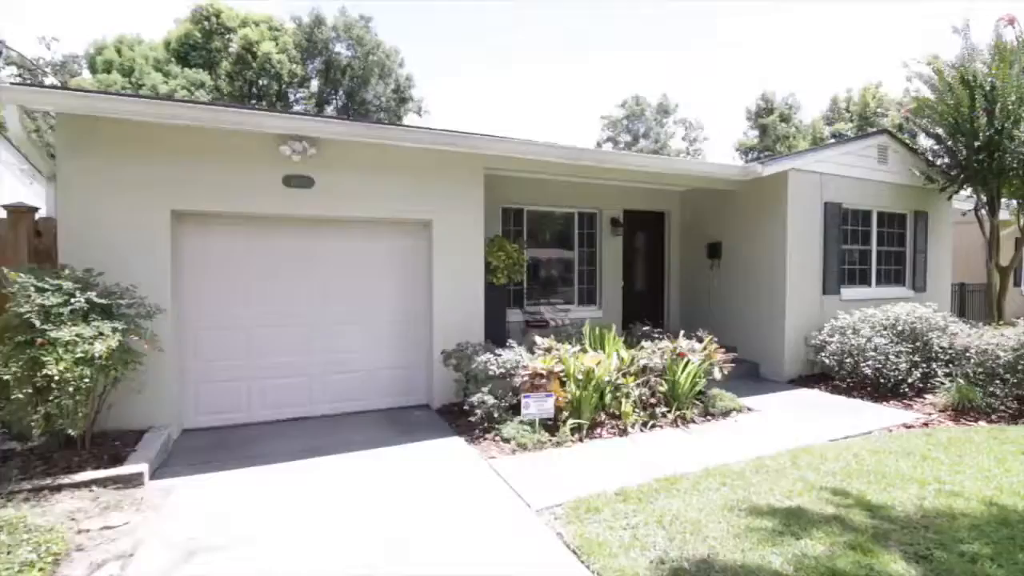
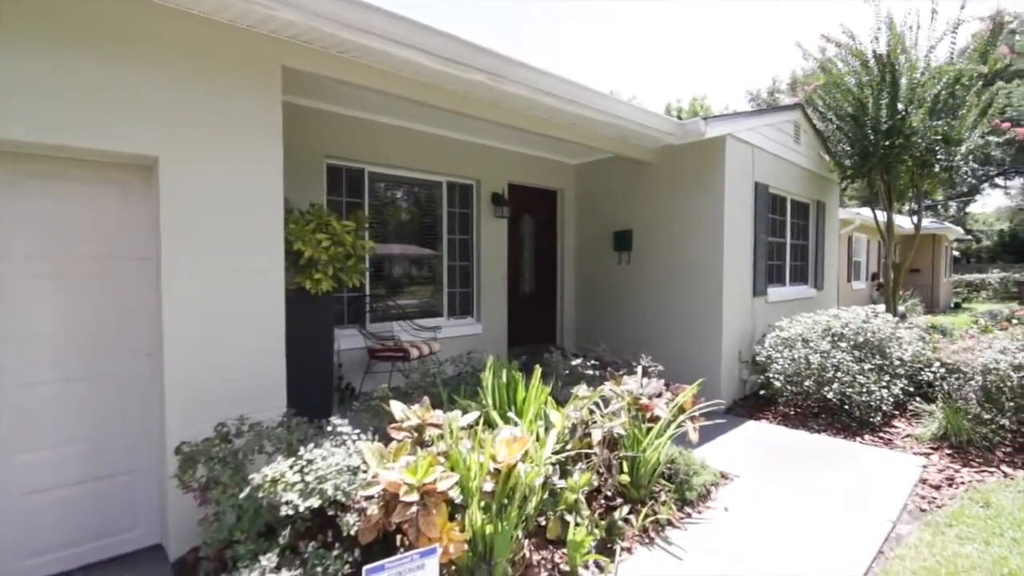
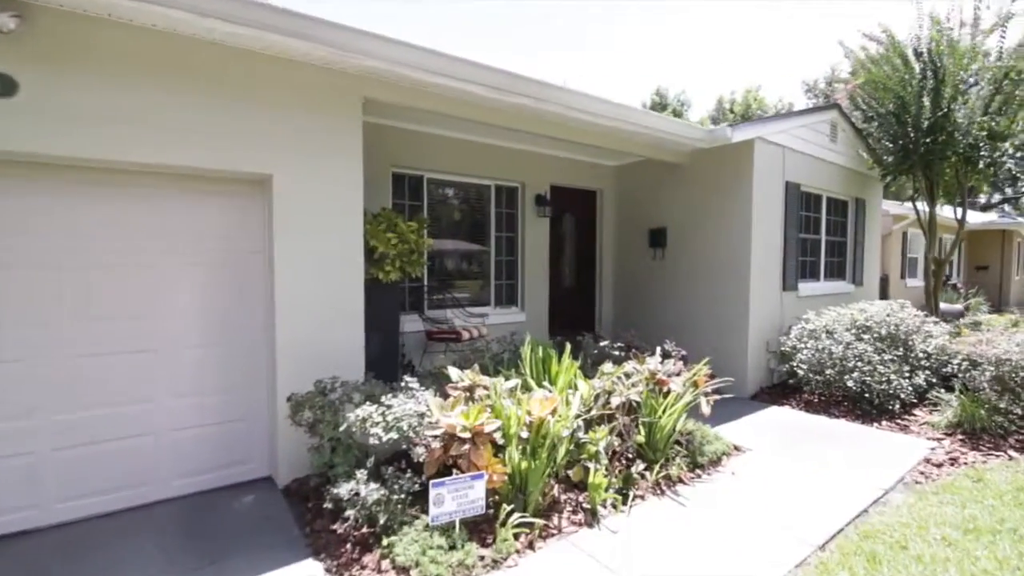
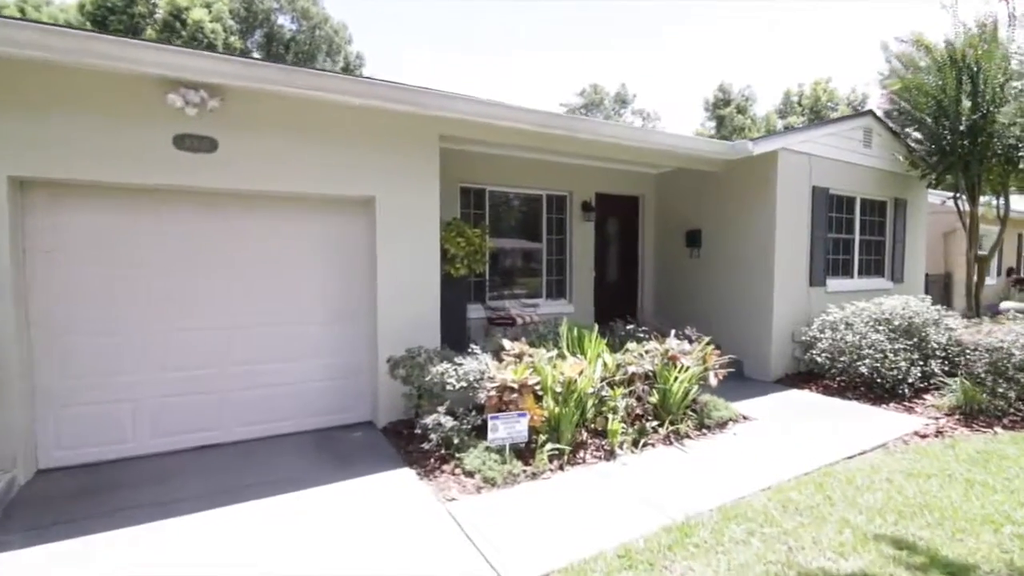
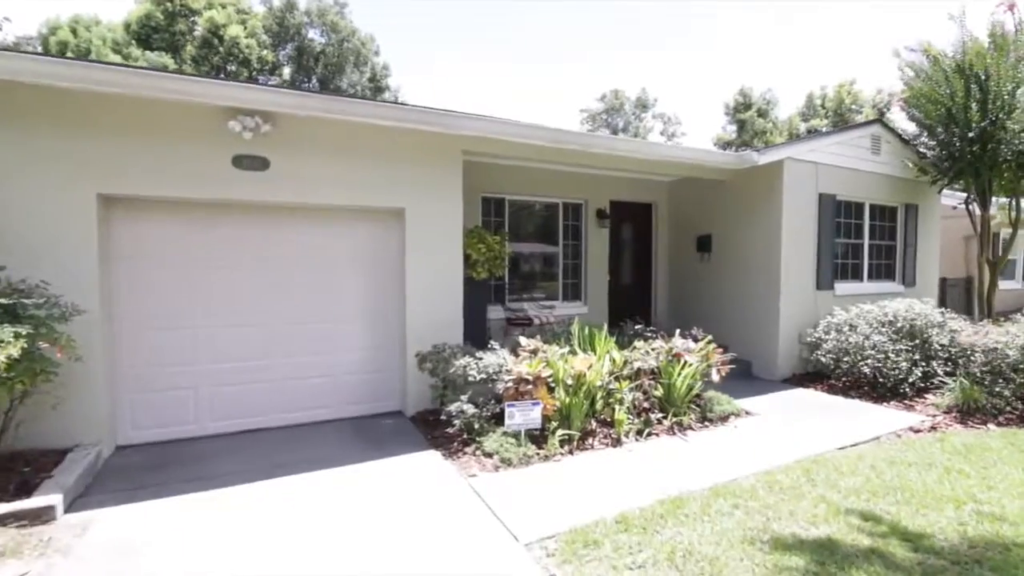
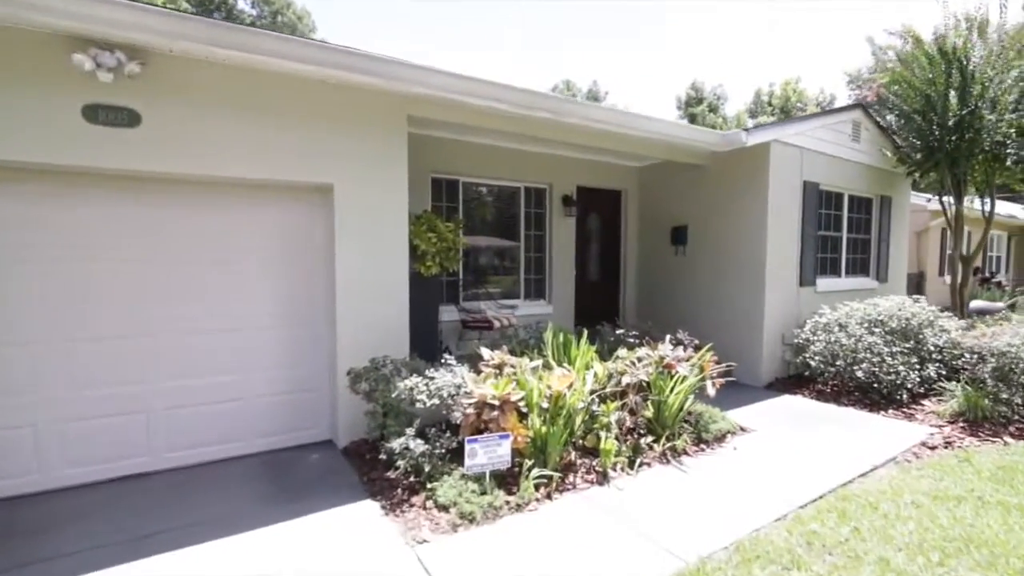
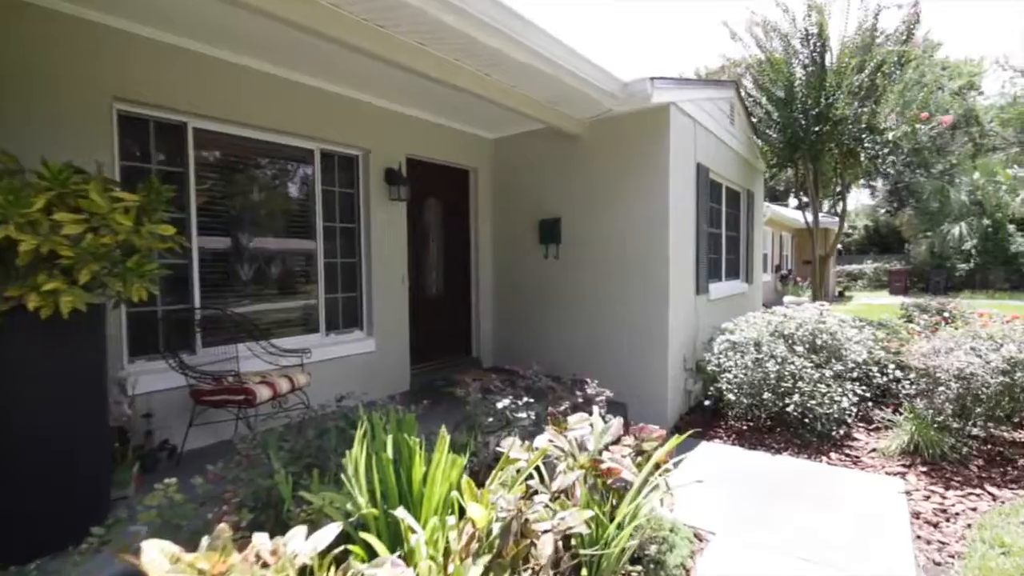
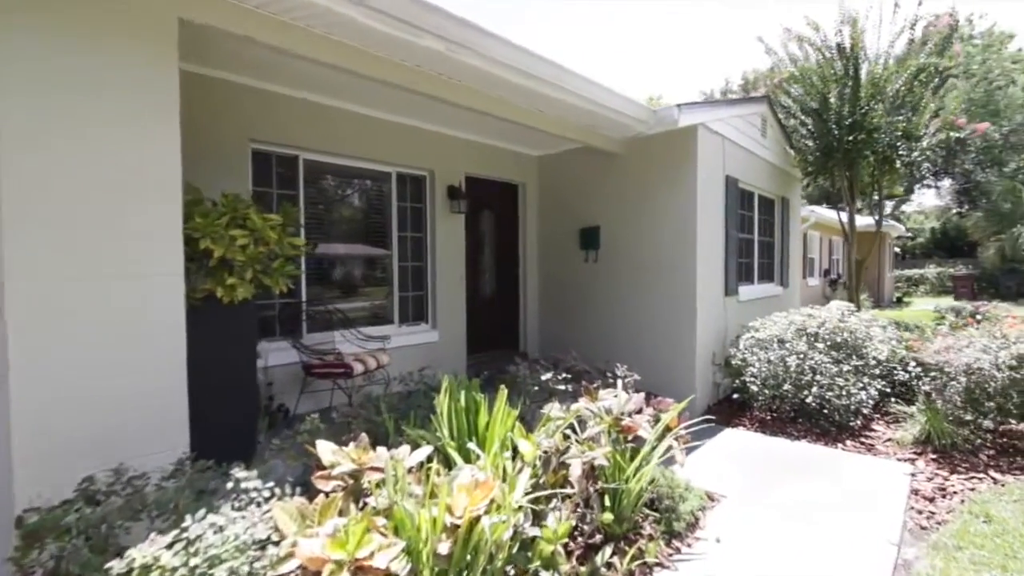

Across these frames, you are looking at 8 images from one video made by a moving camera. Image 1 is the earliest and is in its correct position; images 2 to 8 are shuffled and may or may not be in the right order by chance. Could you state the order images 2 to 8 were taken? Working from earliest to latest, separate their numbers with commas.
5, 4, 6, 3, 2, 8, 7
